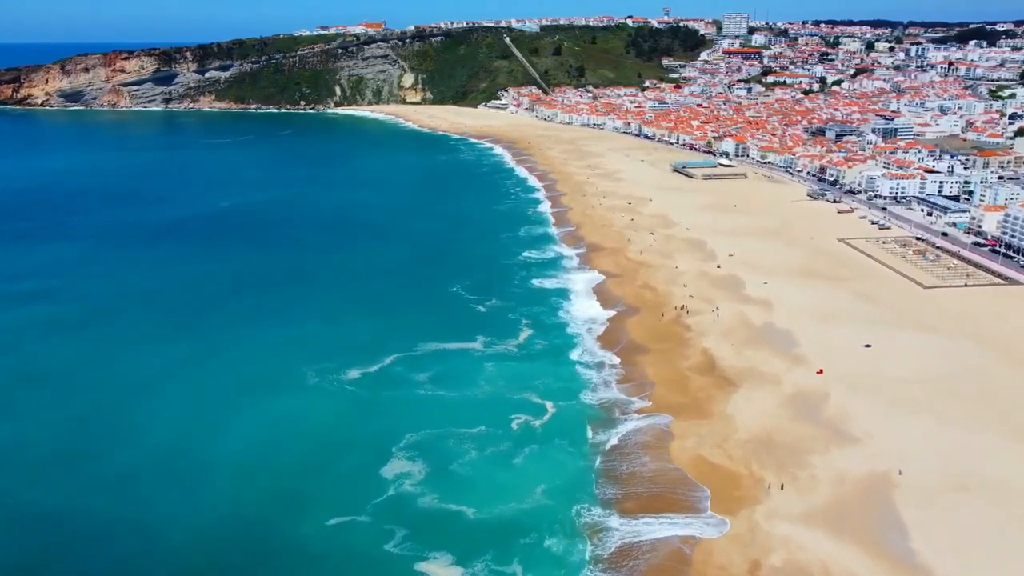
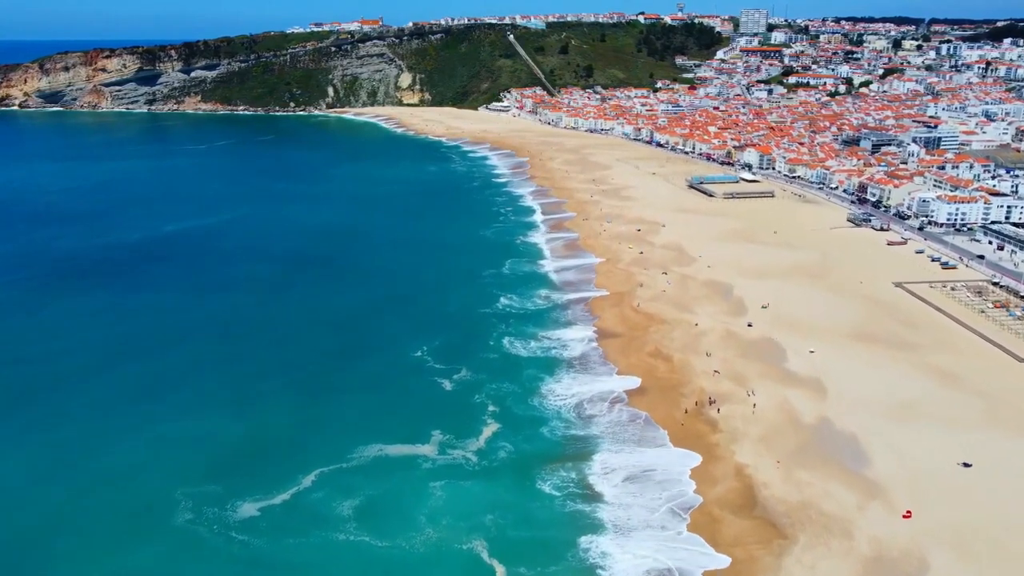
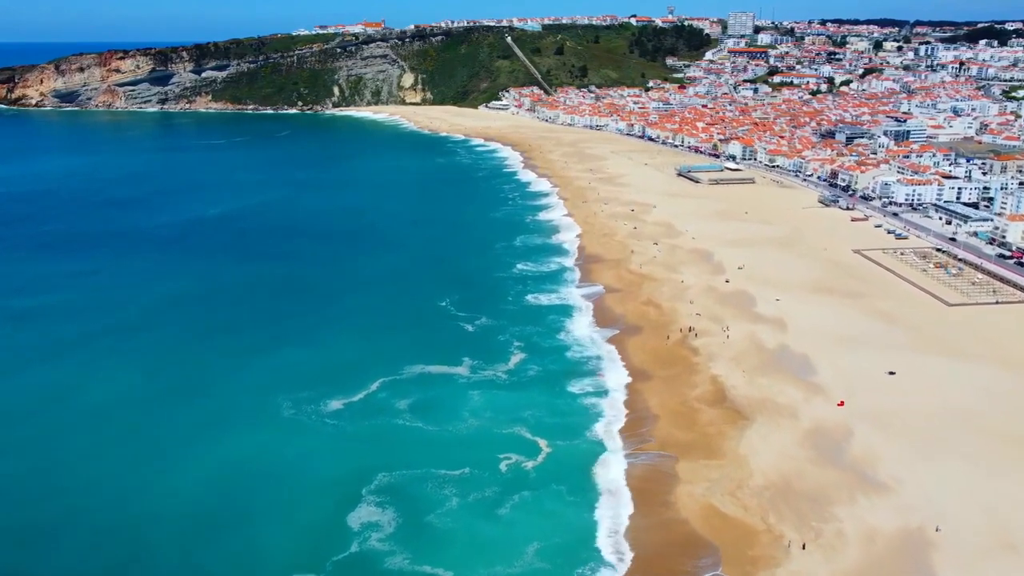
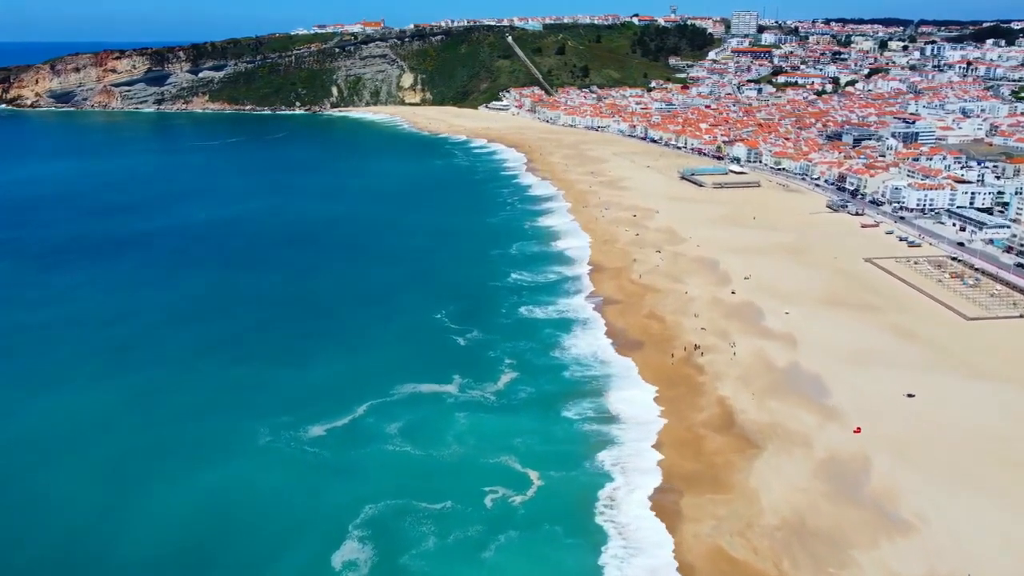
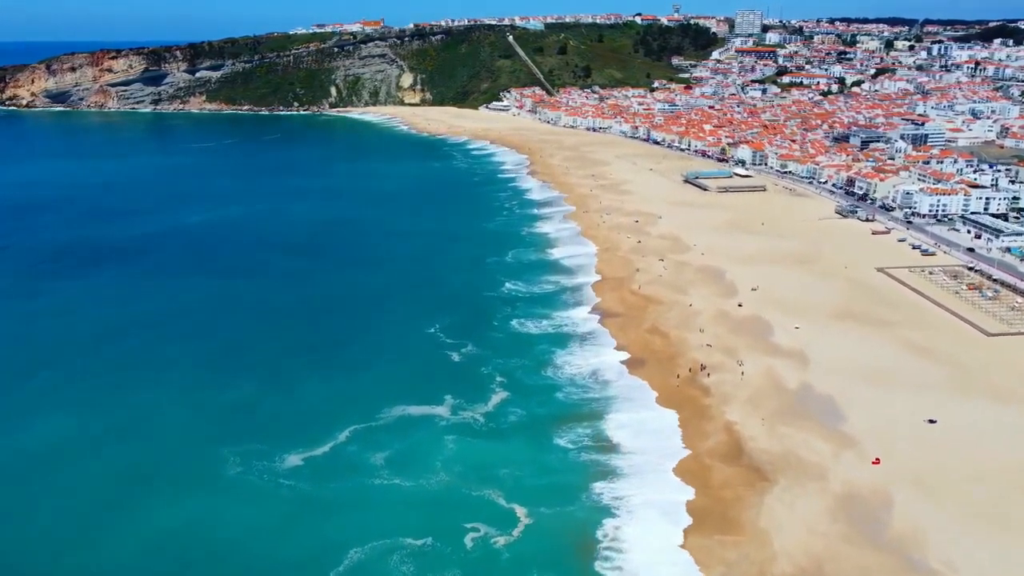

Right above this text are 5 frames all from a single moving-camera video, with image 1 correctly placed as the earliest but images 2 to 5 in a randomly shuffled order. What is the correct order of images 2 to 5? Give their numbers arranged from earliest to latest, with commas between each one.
3, 4, 5, 2
